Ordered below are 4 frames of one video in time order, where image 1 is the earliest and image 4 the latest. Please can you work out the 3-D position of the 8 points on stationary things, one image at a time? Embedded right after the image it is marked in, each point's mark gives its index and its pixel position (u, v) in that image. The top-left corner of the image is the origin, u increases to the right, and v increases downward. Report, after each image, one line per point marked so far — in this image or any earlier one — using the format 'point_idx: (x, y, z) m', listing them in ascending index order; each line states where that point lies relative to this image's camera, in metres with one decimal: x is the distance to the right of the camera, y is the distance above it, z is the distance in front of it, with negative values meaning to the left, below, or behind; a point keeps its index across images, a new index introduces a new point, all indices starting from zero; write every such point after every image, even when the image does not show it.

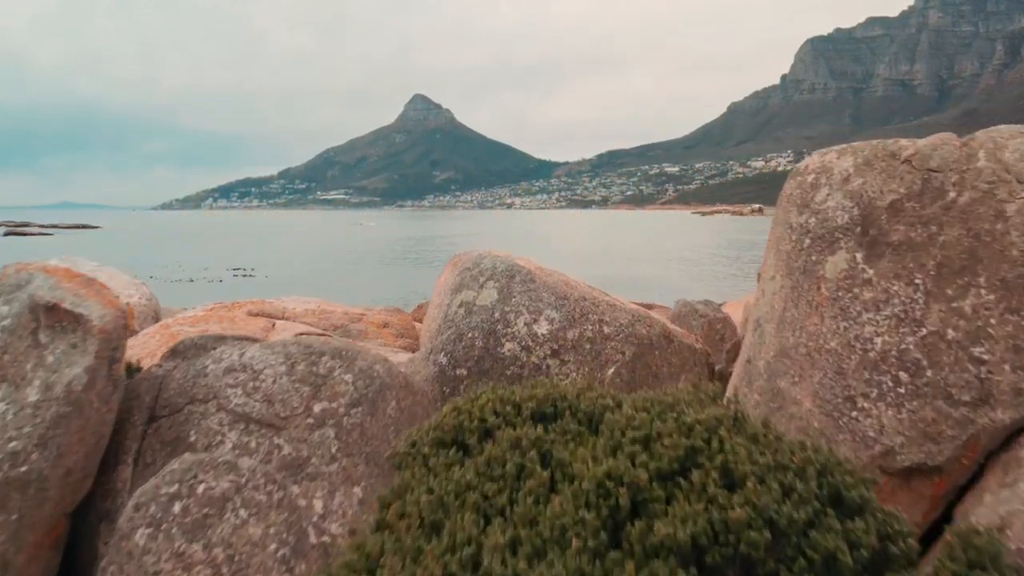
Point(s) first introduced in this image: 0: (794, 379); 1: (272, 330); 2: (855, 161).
0: (+1.0, -0.3, +4.7) m
1: (-1.7, -0.3, +9.5) m
2: (+1.3, +0.5, +4.9) m
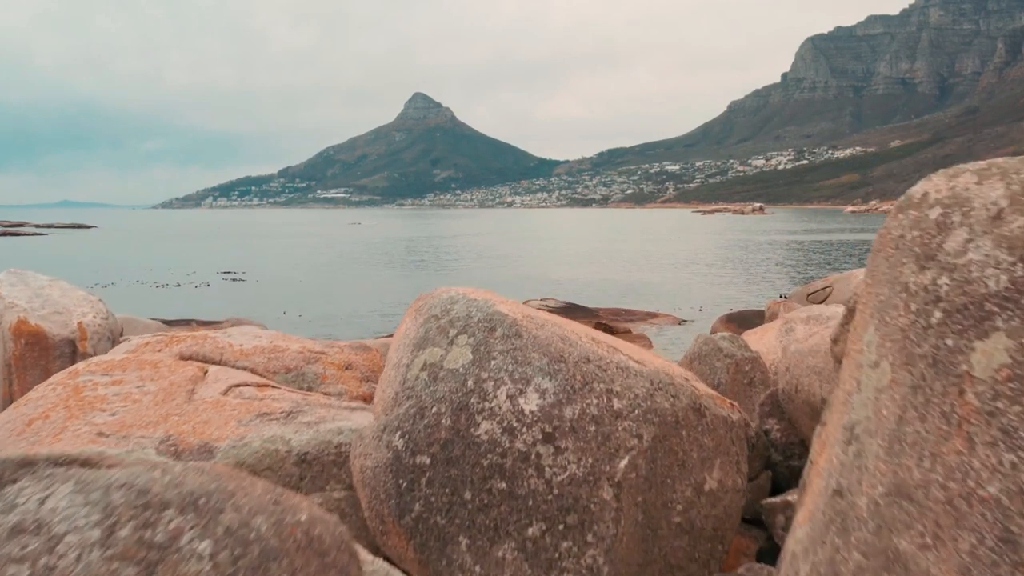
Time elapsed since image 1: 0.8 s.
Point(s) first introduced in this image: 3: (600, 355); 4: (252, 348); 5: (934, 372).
0: (+0.9, -0.6, +2.9) m
1: (-1.8, -0.5, +7.7) m
2: (+1.2, +0.2, +3.2) m
3: (+0.4, -0.3, +5.5) m
4: (-1.8, -0.4, +9.2) m
5: (+1.0, -0.2, +3.1) m
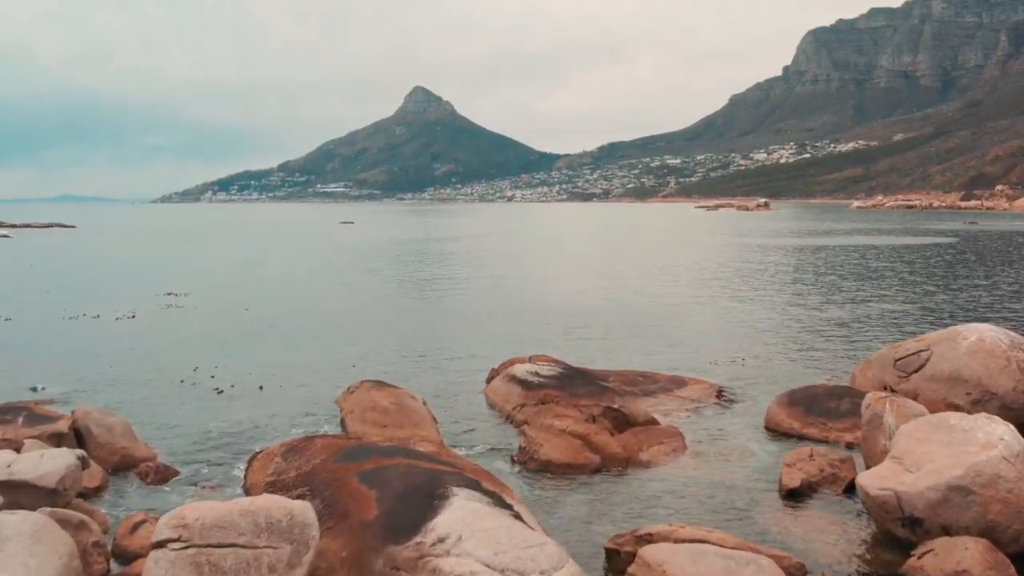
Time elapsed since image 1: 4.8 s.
0: (+0.5, -1.9, -6.1) m
1: (-2.3, -1.8, -1.3) m
2: (+0.7, -1.1, -5.8) m
3: (-0.1, -1.6, -3.6) m
4: (-2.3, -1.7, +0.2) m
5: (+0.5, -1.5, -5.9) m
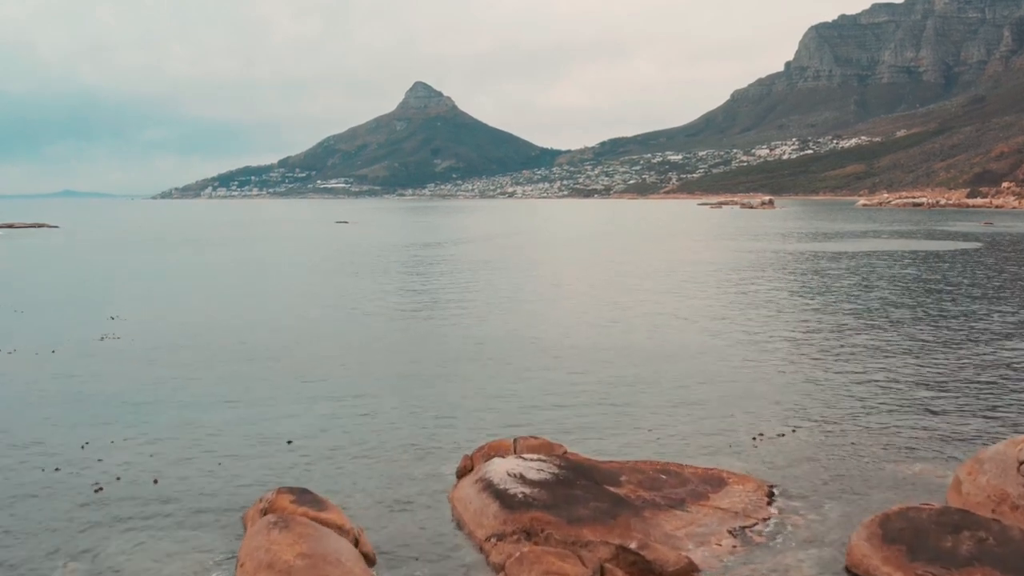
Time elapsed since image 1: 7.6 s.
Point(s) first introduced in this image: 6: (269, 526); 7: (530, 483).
0: (+0.1, -3.0, -12.9) m
1: (-2.6, -2.9, -8.1) m
2: (+0.4, -2.2, -12.7) m
3: (-0.4, -2.7, -10.4) m
4: (-2.6, -2.8, -6.6) m
5: (+0.2, -2.6, -12.7) m
6: (-2.7, -2.7, +14.9) m
7: (+0.2, -2.6, +17.5) m
